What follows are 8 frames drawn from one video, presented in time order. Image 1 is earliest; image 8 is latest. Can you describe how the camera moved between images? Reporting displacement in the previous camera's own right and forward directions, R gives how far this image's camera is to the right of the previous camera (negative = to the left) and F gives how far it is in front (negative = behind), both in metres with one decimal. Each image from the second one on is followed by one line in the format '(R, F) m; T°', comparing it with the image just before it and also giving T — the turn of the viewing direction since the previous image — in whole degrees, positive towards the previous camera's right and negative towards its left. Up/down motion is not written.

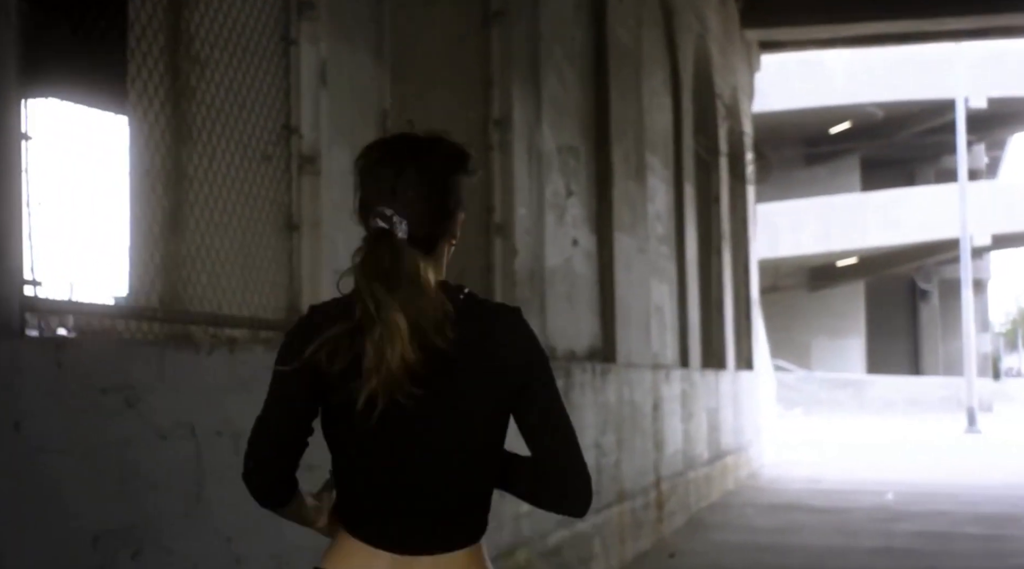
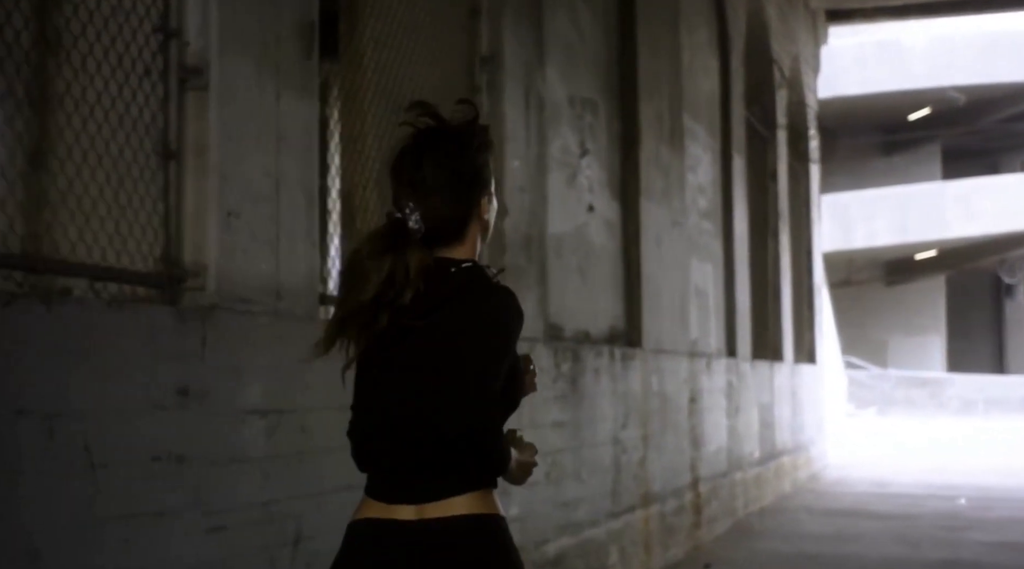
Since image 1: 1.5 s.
(+0.4, +1.0) m; -4°
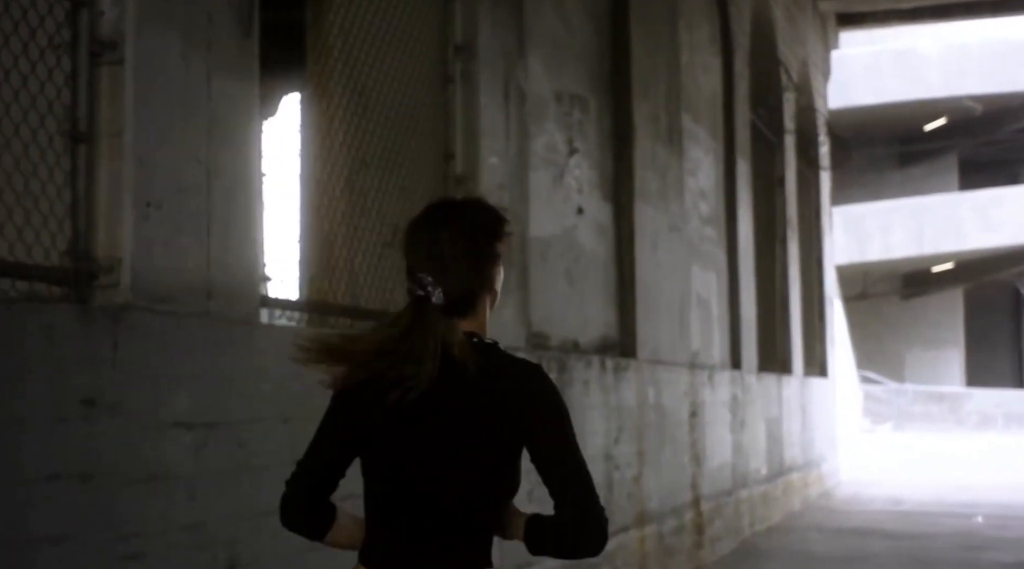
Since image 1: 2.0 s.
(+0.2, +0.4) m; -1°
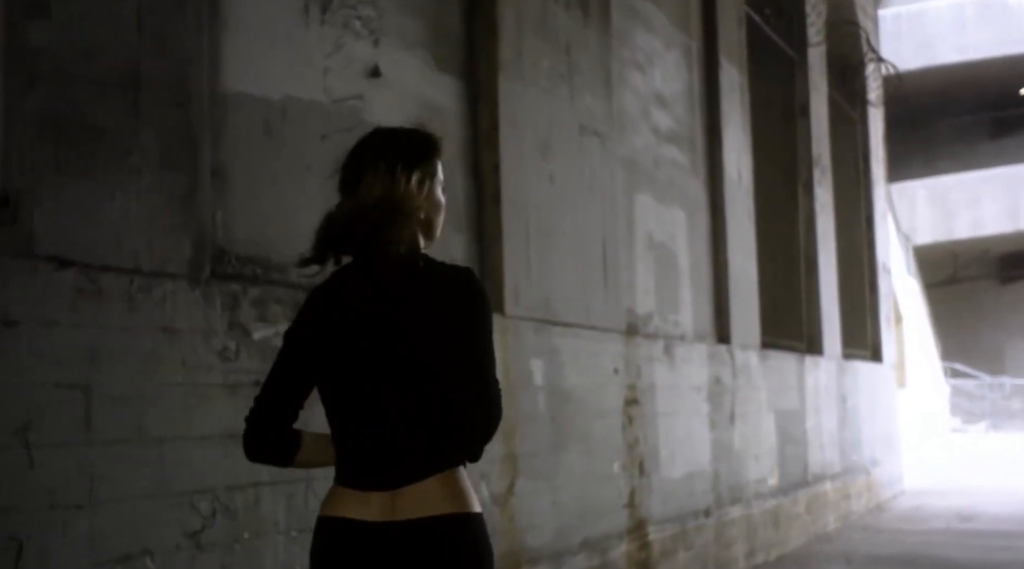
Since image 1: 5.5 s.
(+1.2, +2.6) m; -5°
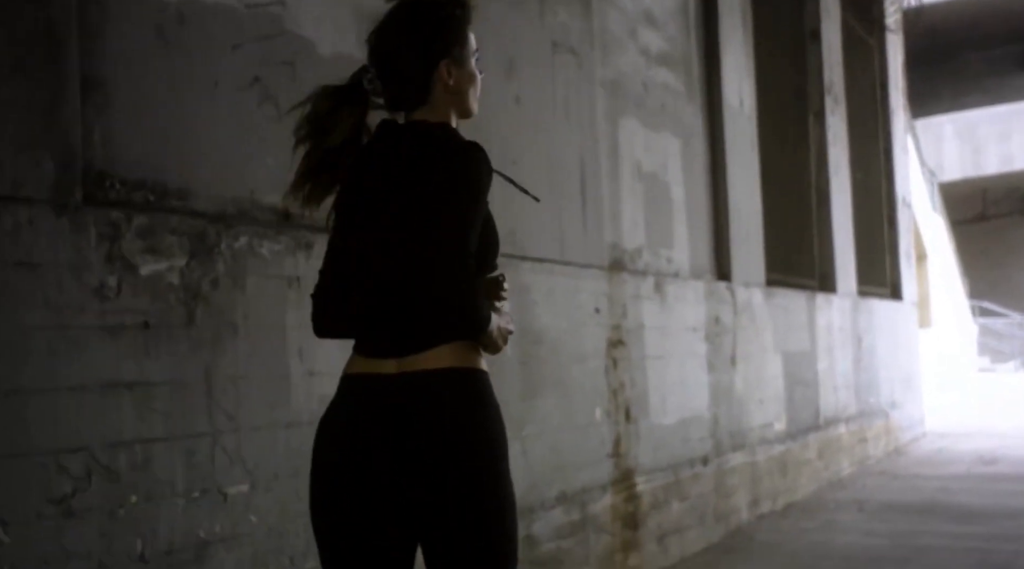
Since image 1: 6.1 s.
(+0.3, +0.5) m; -1°
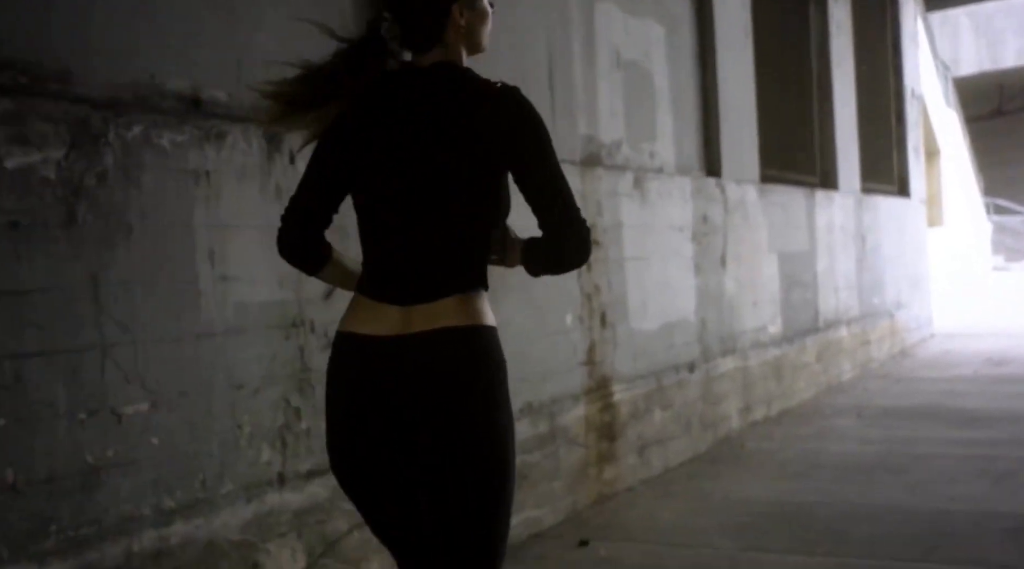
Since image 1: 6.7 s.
(+0.2, +0.4) m; -1°
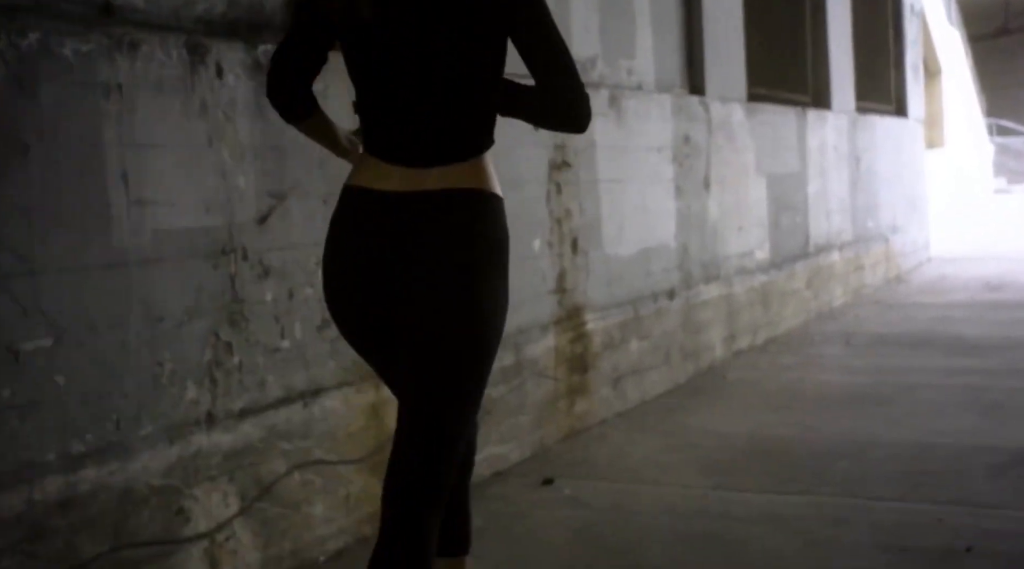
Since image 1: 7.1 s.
(+0.1, +0.3) m; 0°
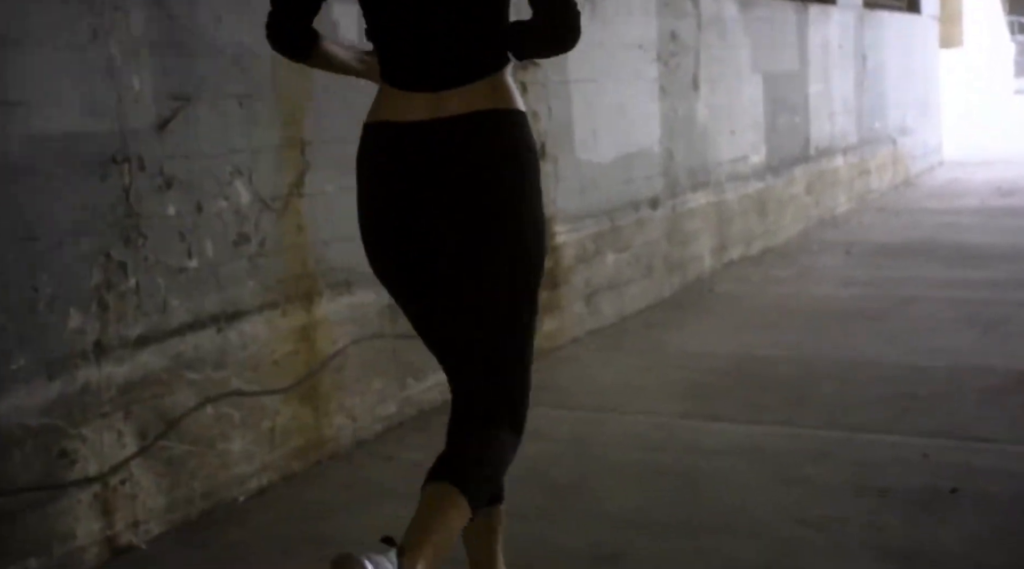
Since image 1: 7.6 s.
(+0.2, +0.4) m; -1°
